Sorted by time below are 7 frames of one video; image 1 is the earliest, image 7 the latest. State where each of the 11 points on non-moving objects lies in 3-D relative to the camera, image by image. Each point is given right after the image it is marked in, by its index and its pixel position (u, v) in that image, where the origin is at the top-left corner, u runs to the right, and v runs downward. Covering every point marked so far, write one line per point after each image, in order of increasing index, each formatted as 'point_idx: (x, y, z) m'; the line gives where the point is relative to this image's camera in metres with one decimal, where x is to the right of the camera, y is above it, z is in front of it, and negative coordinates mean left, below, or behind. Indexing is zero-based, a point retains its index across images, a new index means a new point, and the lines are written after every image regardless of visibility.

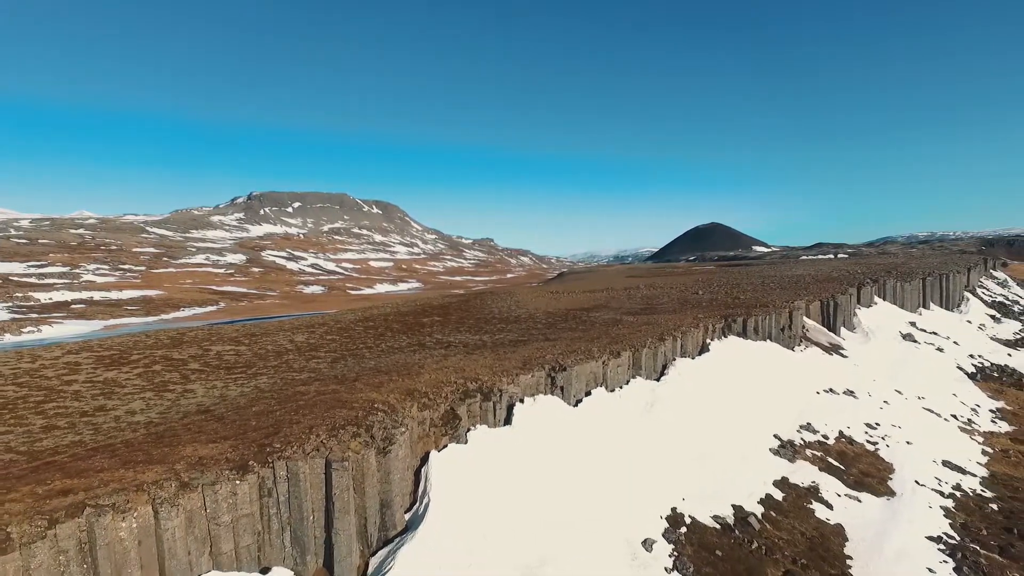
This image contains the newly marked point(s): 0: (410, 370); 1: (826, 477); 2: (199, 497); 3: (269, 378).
0: (-3.1, -2.3, +13.7) m
1: (+10.3, -6.2, +14.9) m
2: (-4.6, -3.1, +6.8) m
3: (-6.3, -2.2, +11.9) m
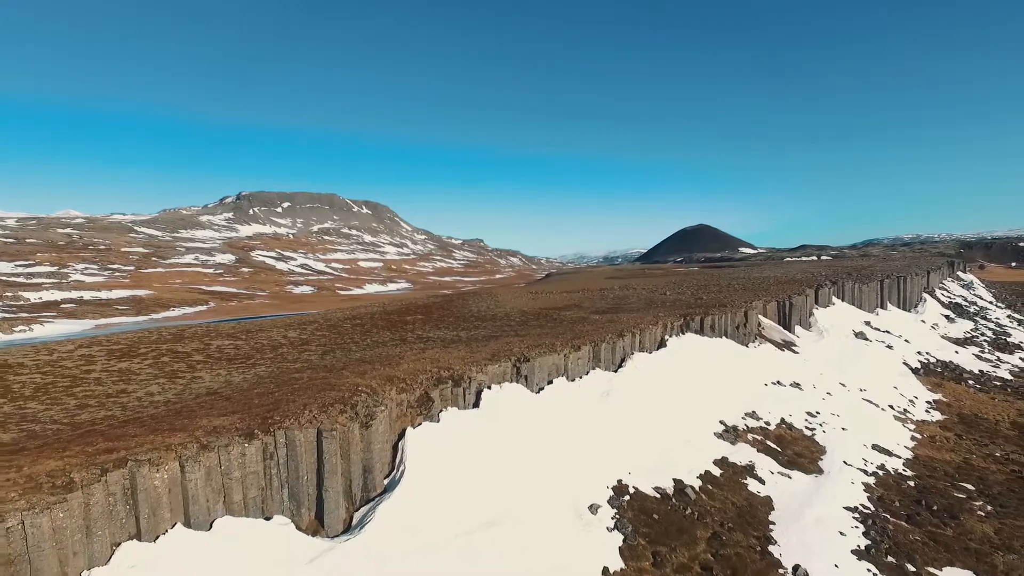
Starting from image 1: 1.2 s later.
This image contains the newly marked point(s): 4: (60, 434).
0: (-4.0, -2.3, +15.4) m
1: (+9.3, -6.2, +16.9) m
2: (-5.5, -3.1, +8.4) m
3: (-7.2, -2.3, +13.5) m
4: (-8.5, -2.8, +8.7) m
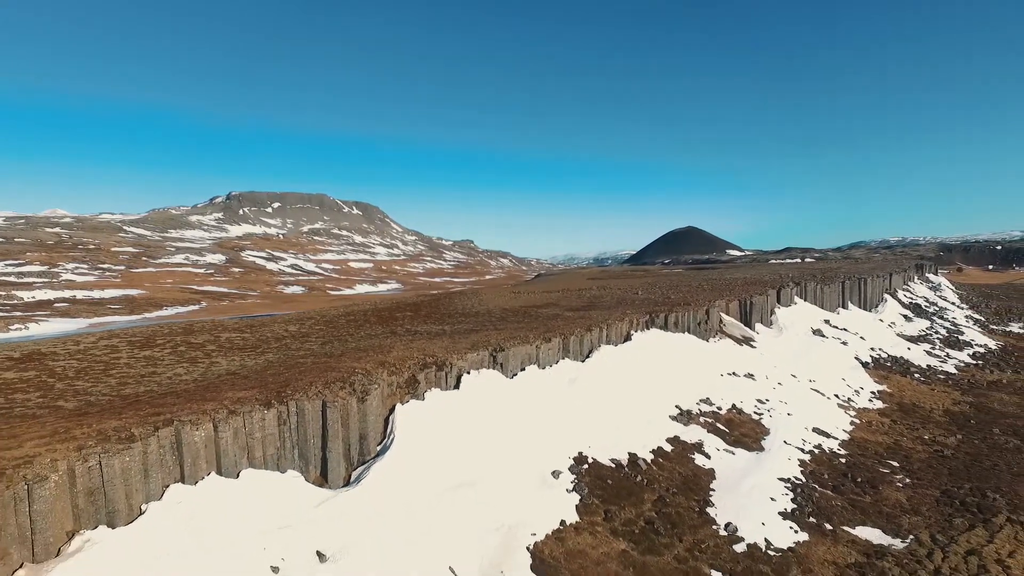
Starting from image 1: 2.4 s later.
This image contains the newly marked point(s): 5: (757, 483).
0: (-4.9, -2.3, +17.4) m
1: (+8.4, -6.2, +19.2) m
2: (-6.2, -3.0, +10.4) m
3: (-8.1, -2.2, +15.4) m
4: (-9.3, -2.7, +10.7) m
5: (+9.2, -7.4, +17.2) m
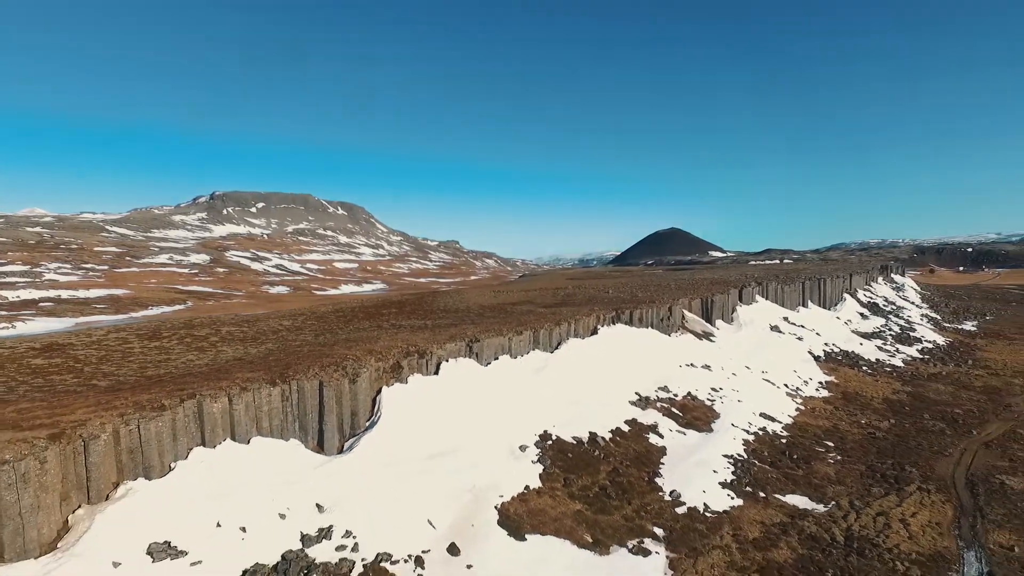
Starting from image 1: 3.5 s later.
0: (-6.0, -2.2, +19.3) m
1: (+7.3, -6.2, +21.5) m
2: (-7.1, -2.9, +12.3) m
3: (-9.1, -2.1, +17.3) m
4: (-10.2, -2.6, +12.5) m
5: (+8.2, -7.3, +19.5) m
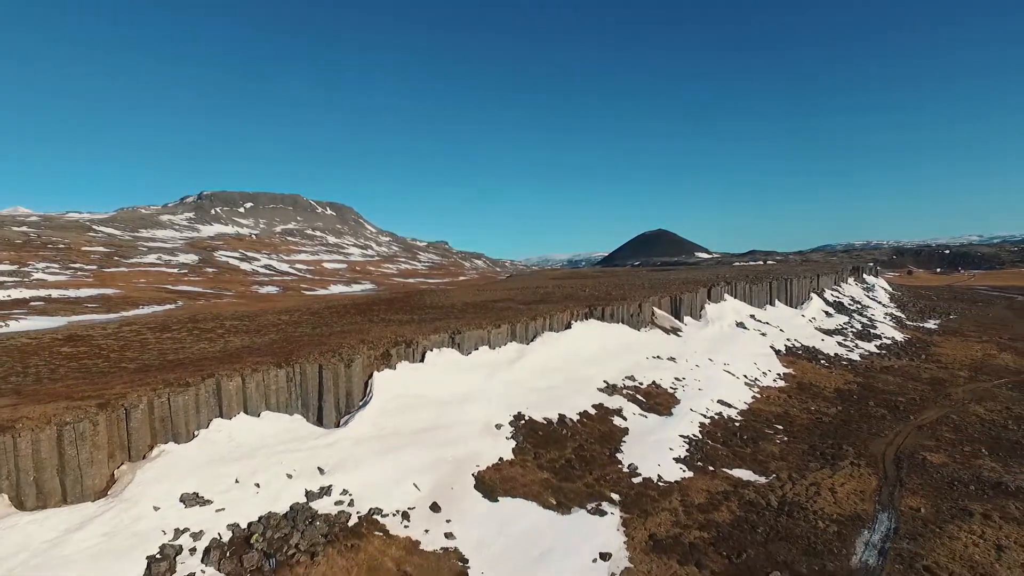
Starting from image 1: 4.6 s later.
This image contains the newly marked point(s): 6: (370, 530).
0: (-7.0, -2.1, +21.4) m
1: (+6.2, -6.0, +23.8) m
2: (-7.9, -2.8, +14.4) m
3: (-10.0, -2.0, +19.3) m
4: (-11.0, -2.4, +14.4) m
5: (+7.1, -7.2, +21.9) m
6: (-4.0, -6.9, +12.9) m
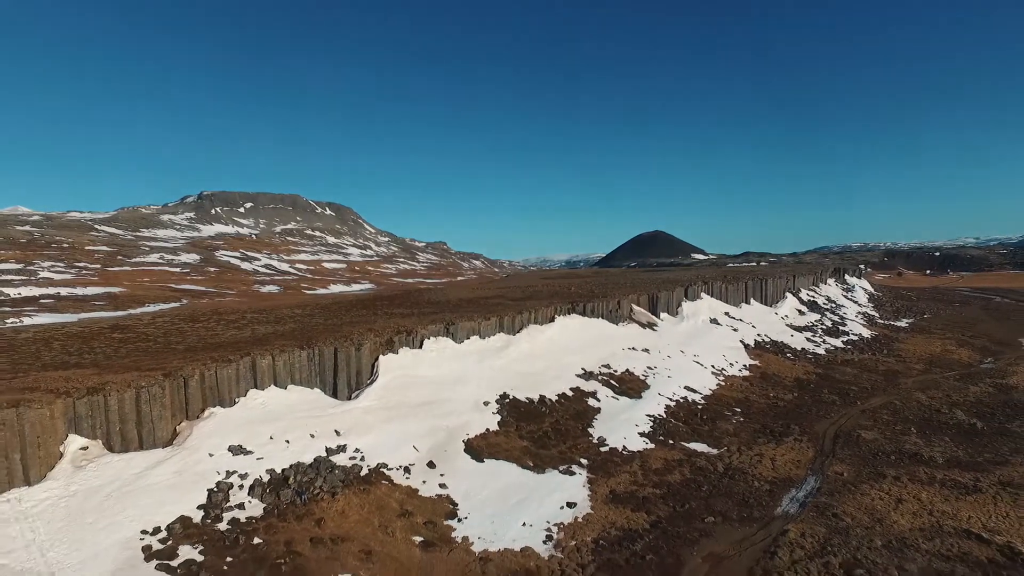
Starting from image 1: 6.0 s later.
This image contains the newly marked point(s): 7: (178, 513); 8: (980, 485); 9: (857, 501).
0: (-7.7, -1.9, +24.4) m
1: (+5.5, -5.9, +26.9) m
2: (-8.6, -2.6, +17.4) m
3: (-10.7, -1.8, +22.3) m
4: (-11.7, -2.2, +17.4) m
5: (+6.4, -7.0, +25.0) m
6: (-4.7, -6.7, +16.0) m
7: (-9.2, -6.2, +12.5) m
8: (+20.3, -8.5, +19.7) m
9: (+14.2, -8.8, +18.7) m
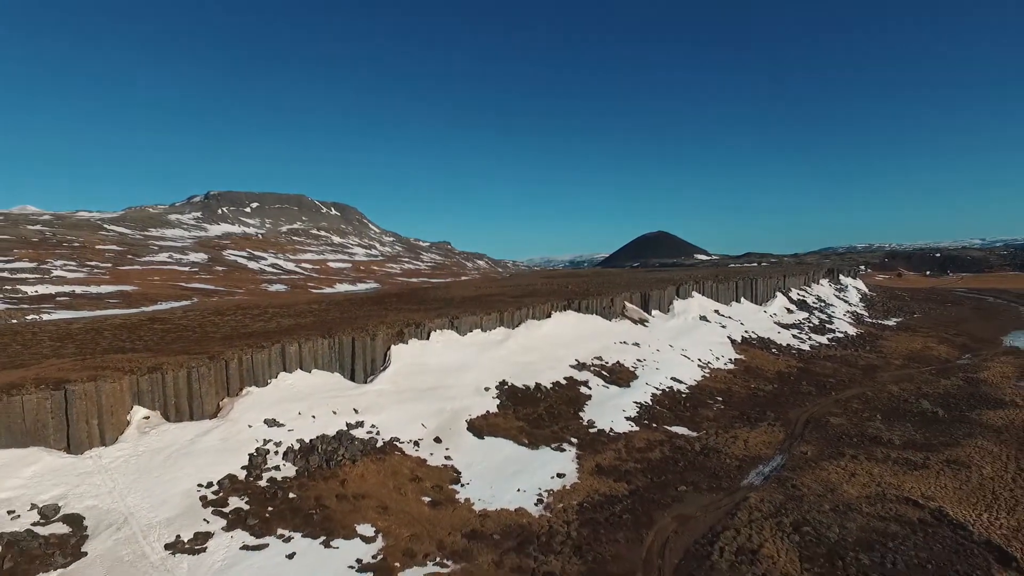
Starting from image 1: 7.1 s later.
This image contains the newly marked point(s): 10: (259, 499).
0: (-7.8, -1.7, +26.8) m
1: (+5.3, -5.8, +29.3) m
2: (-8.7, -2.4, +19.8) m
3: (-10.9, -1.6, +24.7) m
4: (-11.8, -2.0, +19.8) m
5: (+6.3, -6.9, +27.3) m
6: (-4.9, -6.5, +18.4) m
7: (-9.4, -6.0, +14.9) m
8: (+20.1, -8.4, +22.0) m
9: (+14.0, -8.6, +21.0) m
10: (-8.0, -6.7, +14.5) m
